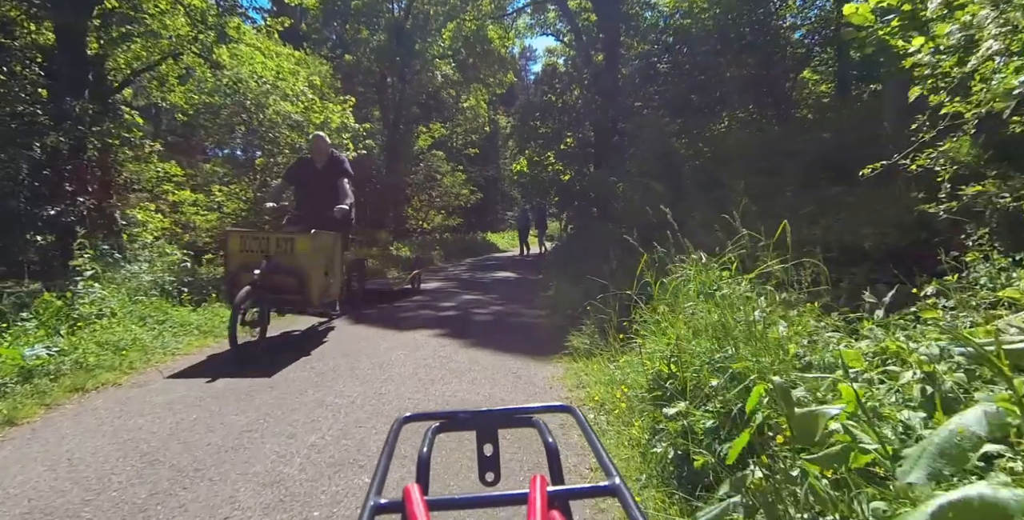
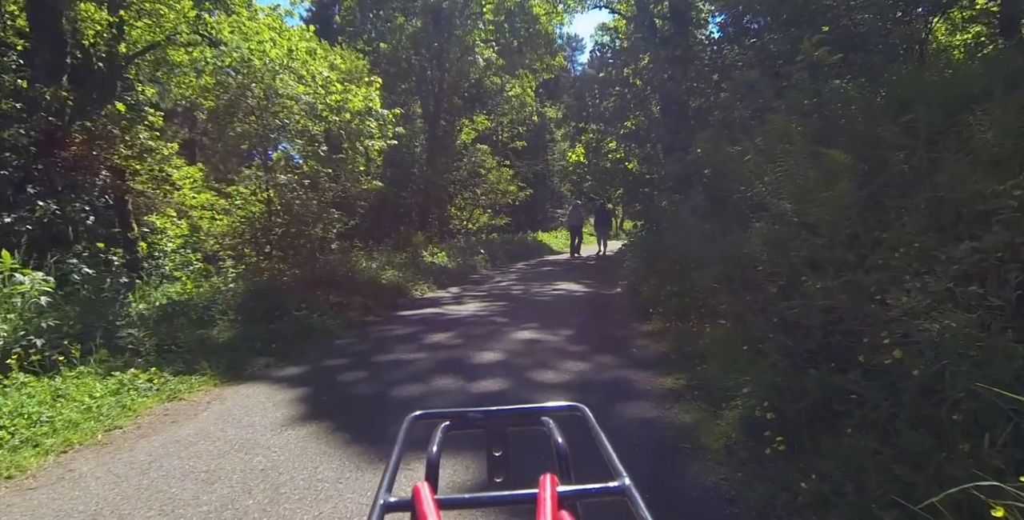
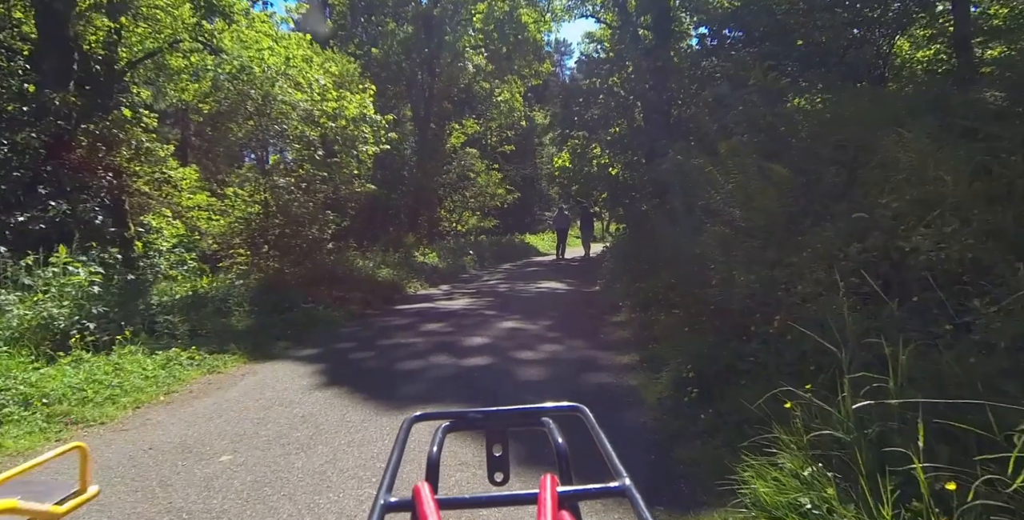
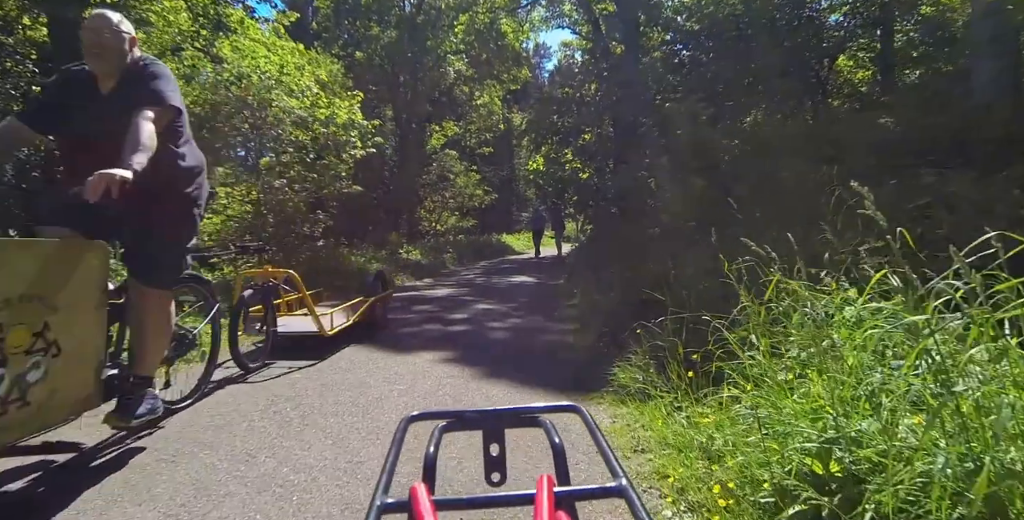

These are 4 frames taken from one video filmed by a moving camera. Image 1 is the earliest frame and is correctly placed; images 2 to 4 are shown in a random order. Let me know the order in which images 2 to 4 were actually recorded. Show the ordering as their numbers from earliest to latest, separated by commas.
4, 3, 2
